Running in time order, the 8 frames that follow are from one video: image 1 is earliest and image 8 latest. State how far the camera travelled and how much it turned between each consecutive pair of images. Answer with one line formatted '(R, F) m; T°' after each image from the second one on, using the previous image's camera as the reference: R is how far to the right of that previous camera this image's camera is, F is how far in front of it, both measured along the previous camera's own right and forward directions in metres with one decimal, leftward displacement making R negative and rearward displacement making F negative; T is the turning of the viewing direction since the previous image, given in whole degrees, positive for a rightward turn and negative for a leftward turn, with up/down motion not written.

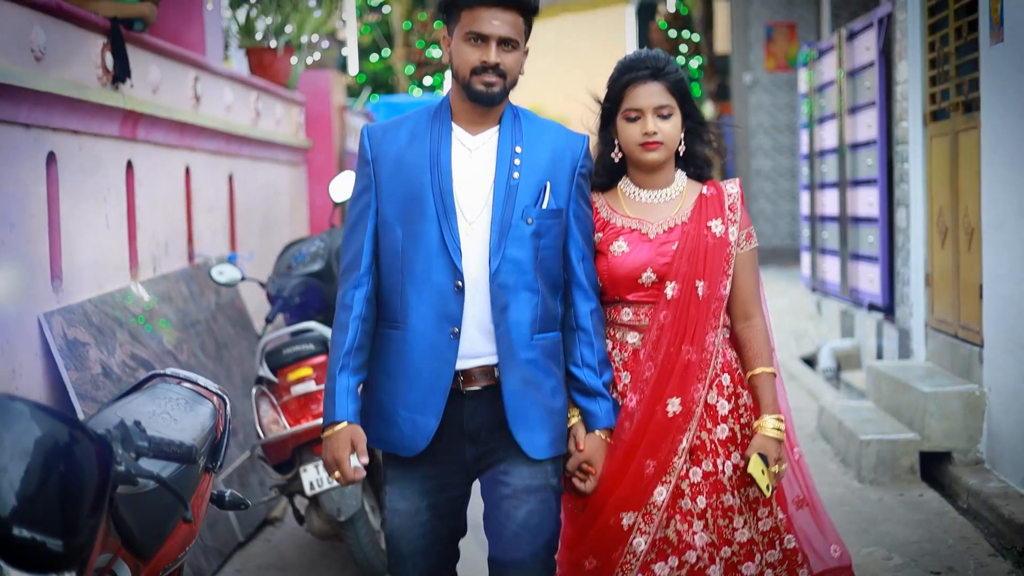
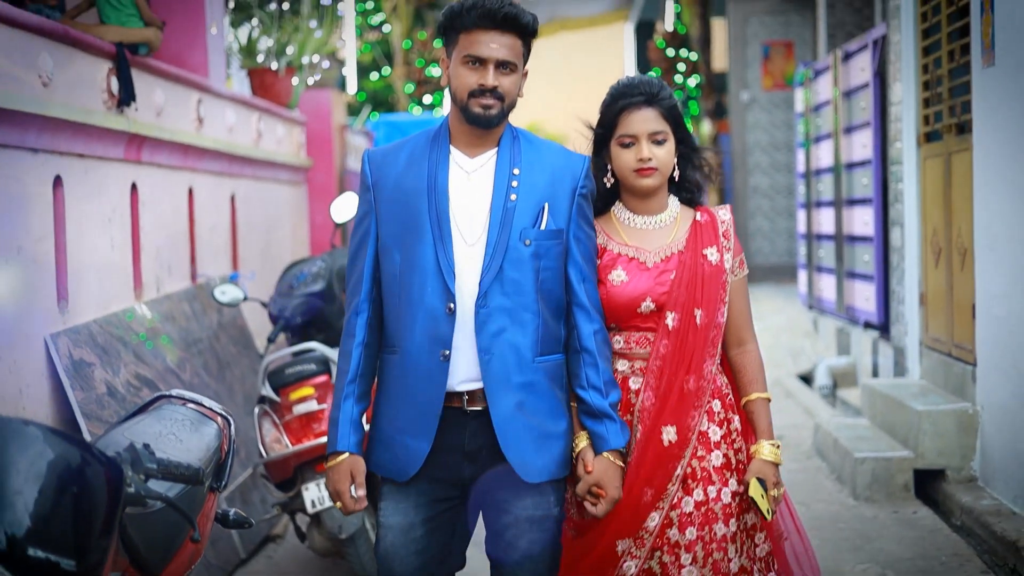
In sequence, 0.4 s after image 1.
(0.0, -0.1) m; 0°
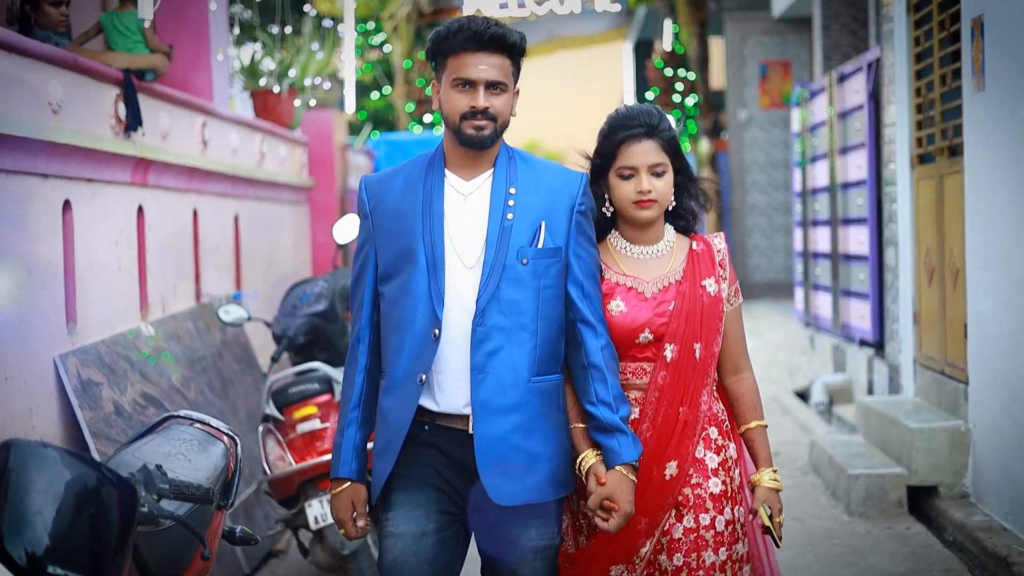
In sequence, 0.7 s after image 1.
(0.0, -0.1) m; 0°
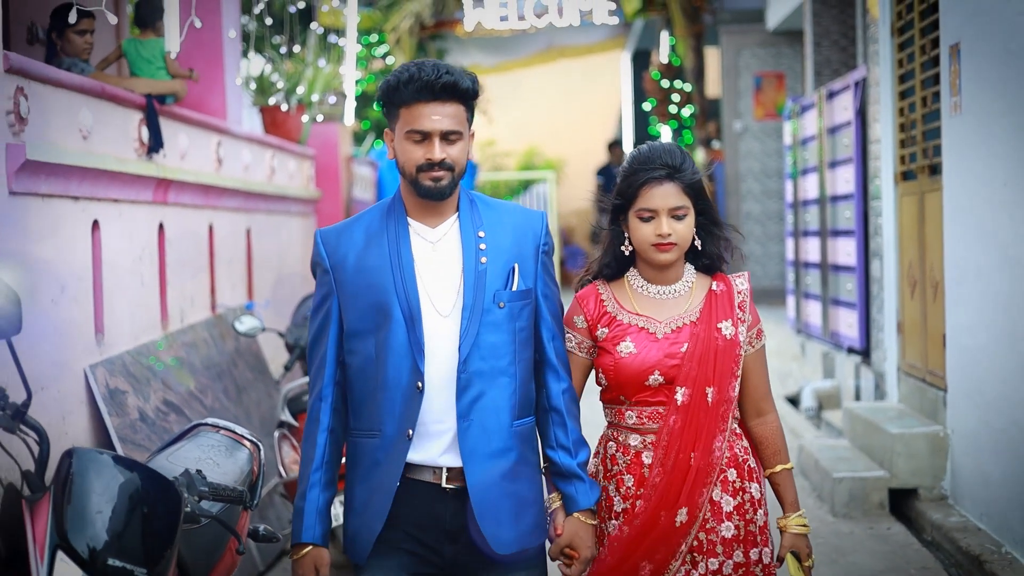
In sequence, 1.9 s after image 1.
(0.0, -0.2) m; 0°
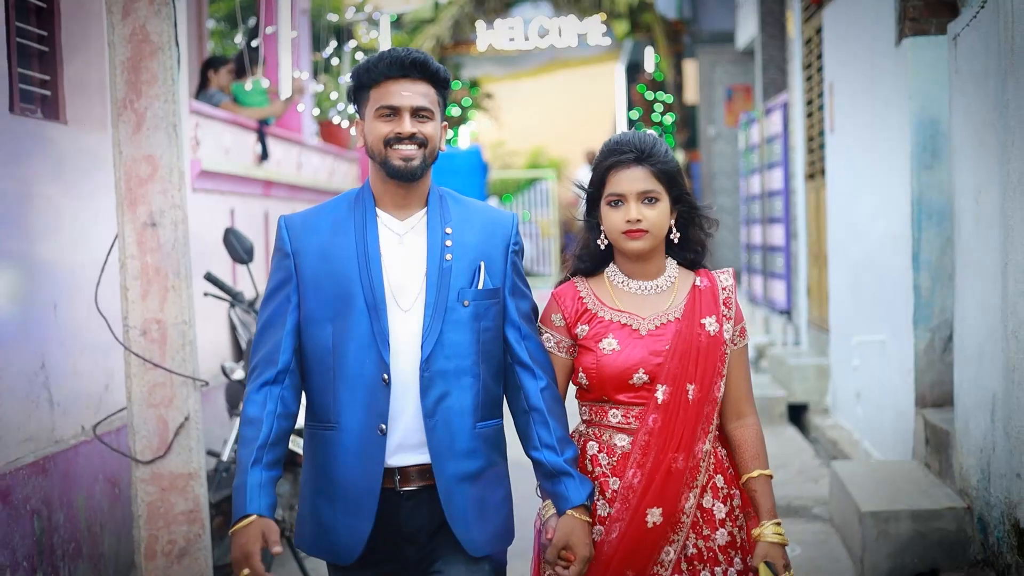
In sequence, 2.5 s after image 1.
(0.0, -0.1) m; 0°
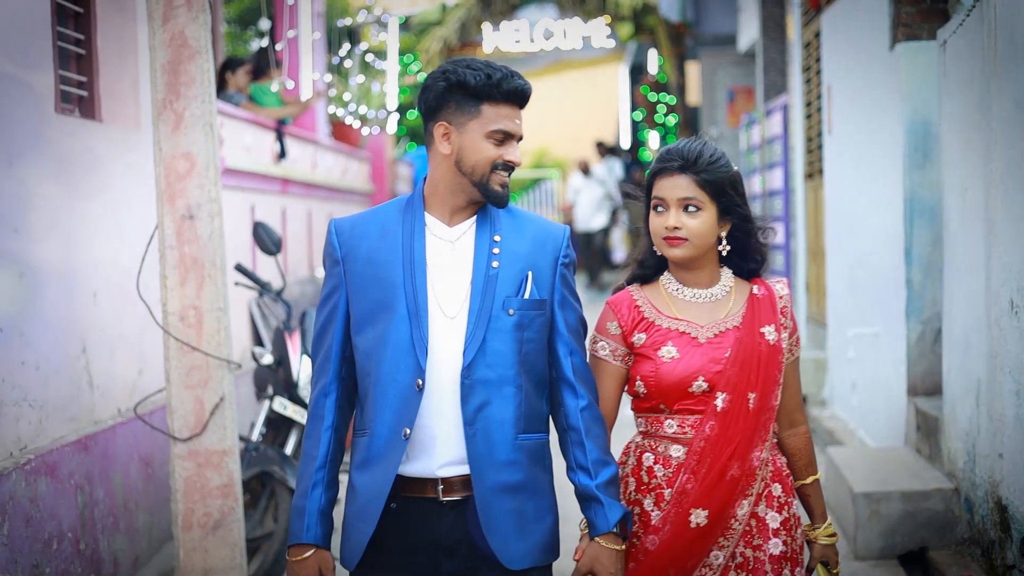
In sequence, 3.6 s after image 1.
(0.0, -0.2) m; 0°
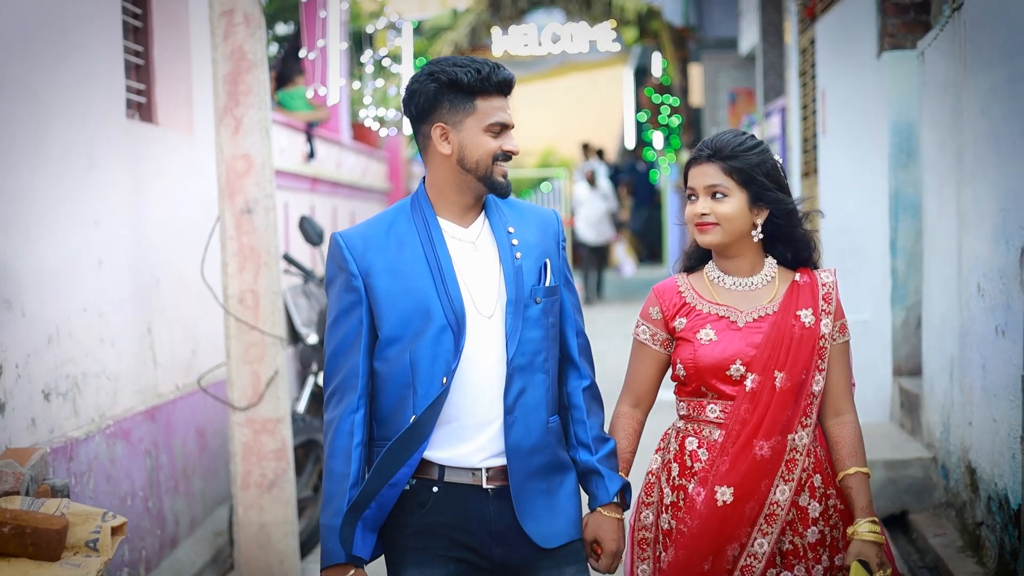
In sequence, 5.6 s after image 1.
(-0.1, -0.5) m; 0°
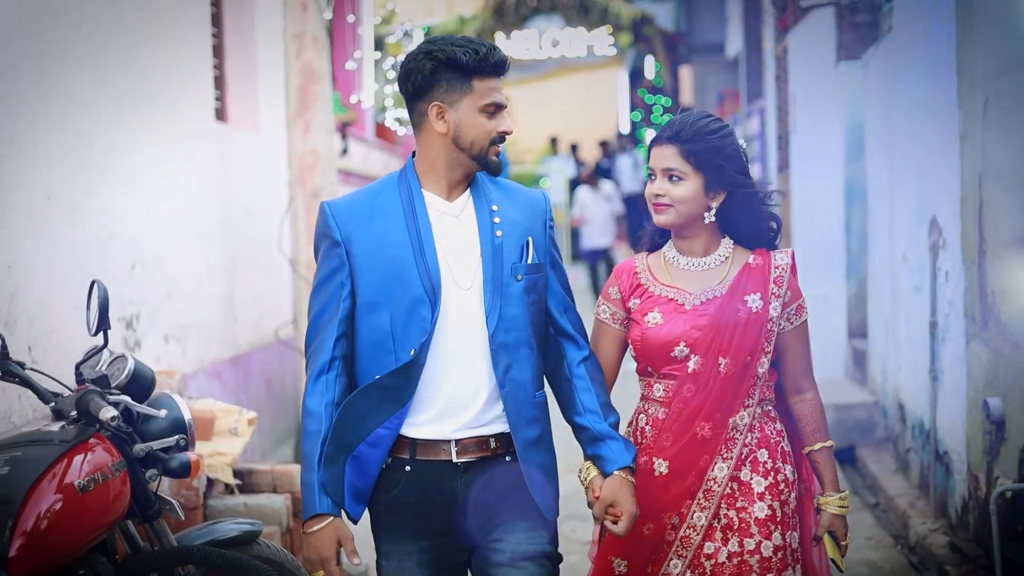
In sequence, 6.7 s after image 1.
(-0.1, -1.0) m; 0°
